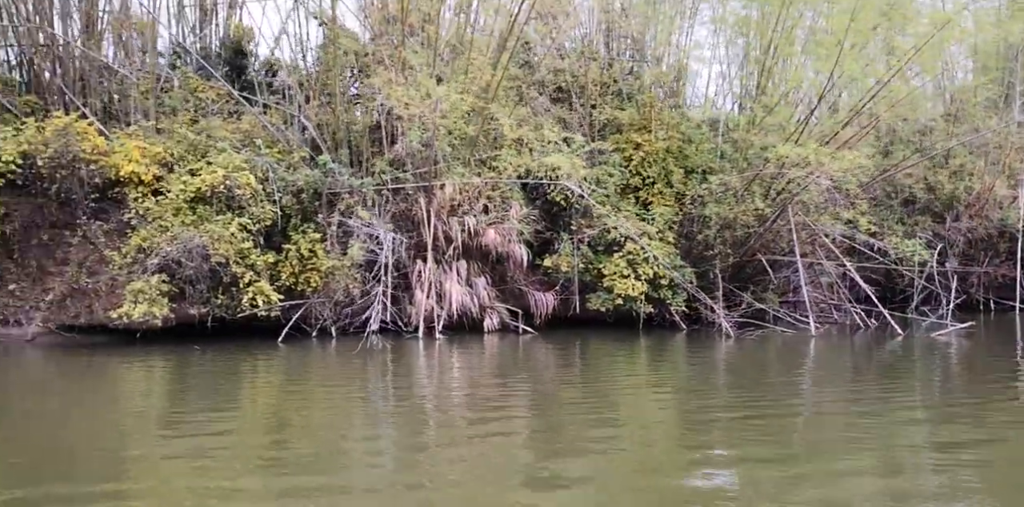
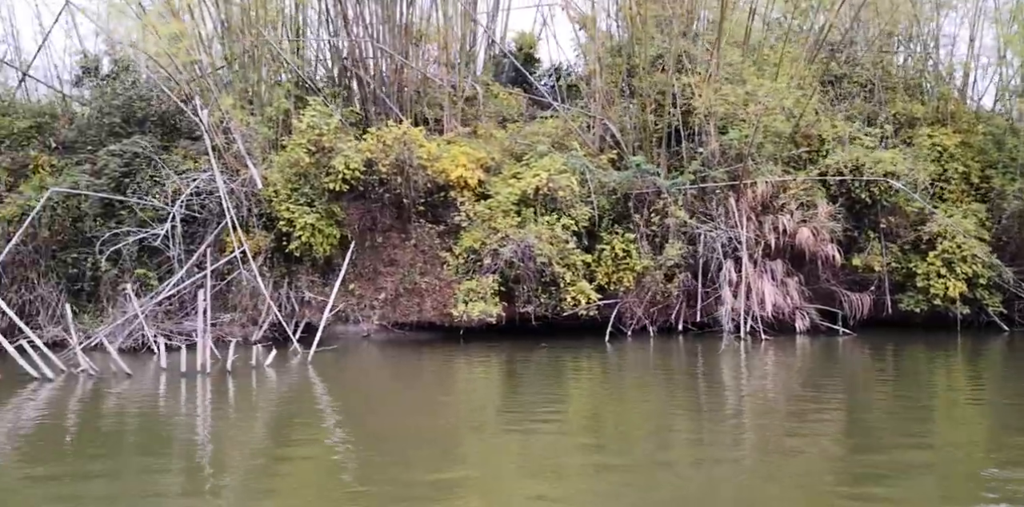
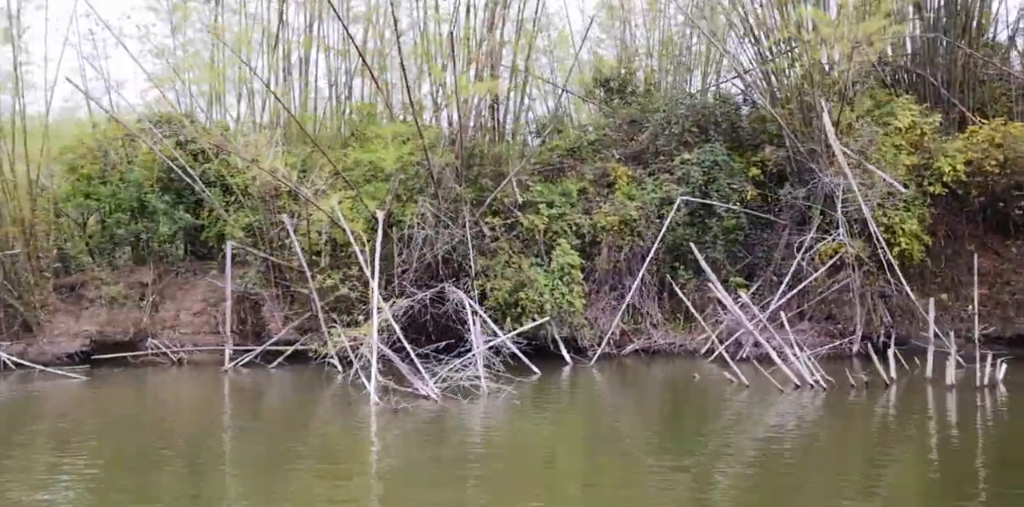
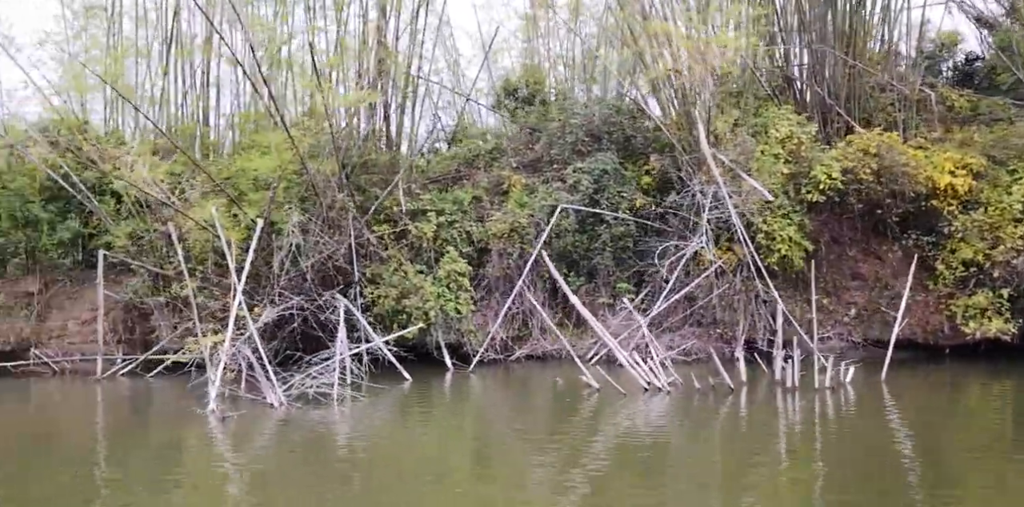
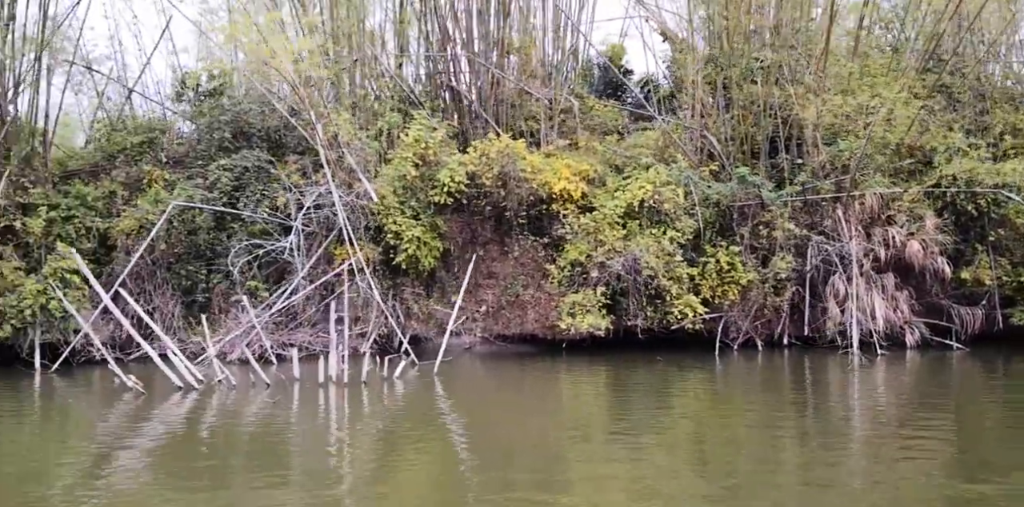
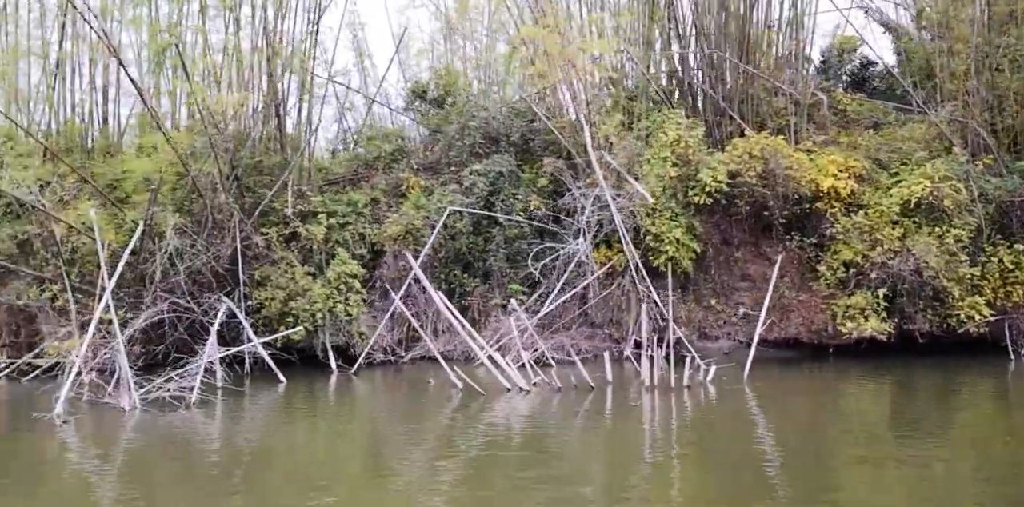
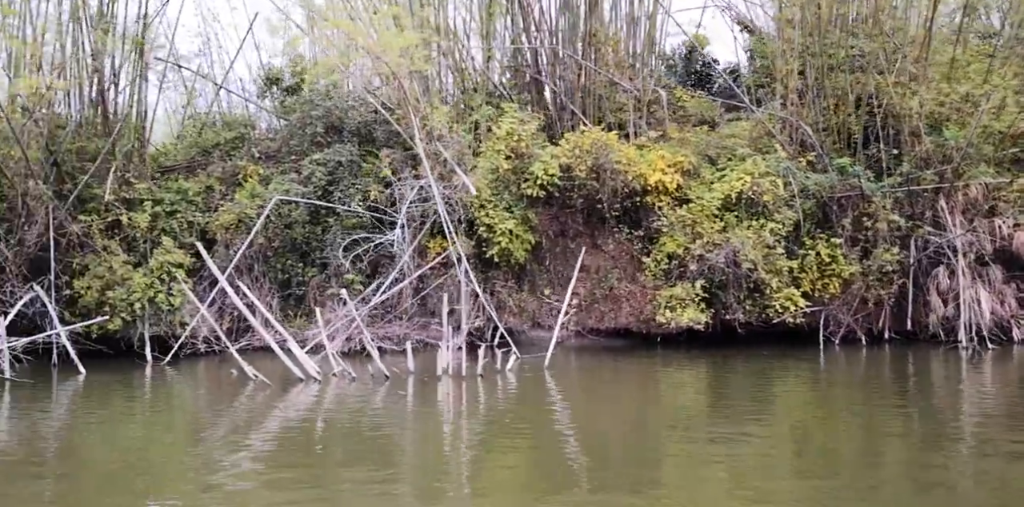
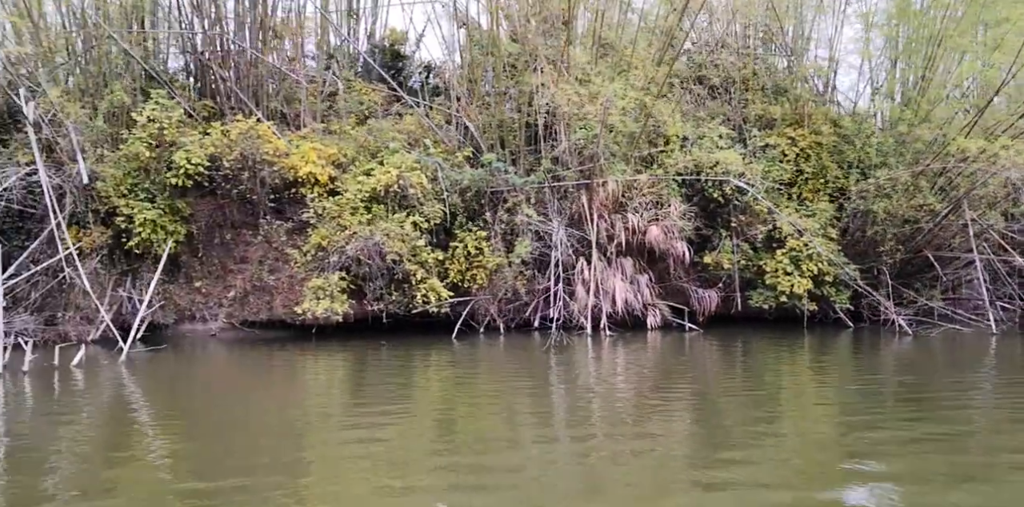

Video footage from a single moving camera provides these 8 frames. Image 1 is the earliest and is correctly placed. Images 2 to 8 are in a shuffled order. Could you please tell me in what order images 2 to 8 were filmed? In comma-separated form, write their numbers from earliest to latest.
8, 2, 5, 7, 6, 4, 3
